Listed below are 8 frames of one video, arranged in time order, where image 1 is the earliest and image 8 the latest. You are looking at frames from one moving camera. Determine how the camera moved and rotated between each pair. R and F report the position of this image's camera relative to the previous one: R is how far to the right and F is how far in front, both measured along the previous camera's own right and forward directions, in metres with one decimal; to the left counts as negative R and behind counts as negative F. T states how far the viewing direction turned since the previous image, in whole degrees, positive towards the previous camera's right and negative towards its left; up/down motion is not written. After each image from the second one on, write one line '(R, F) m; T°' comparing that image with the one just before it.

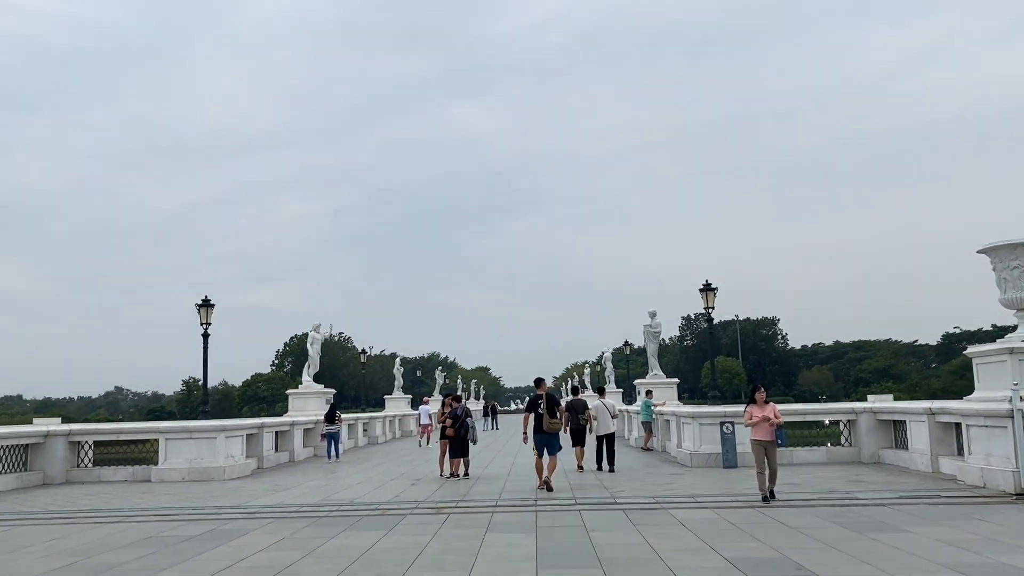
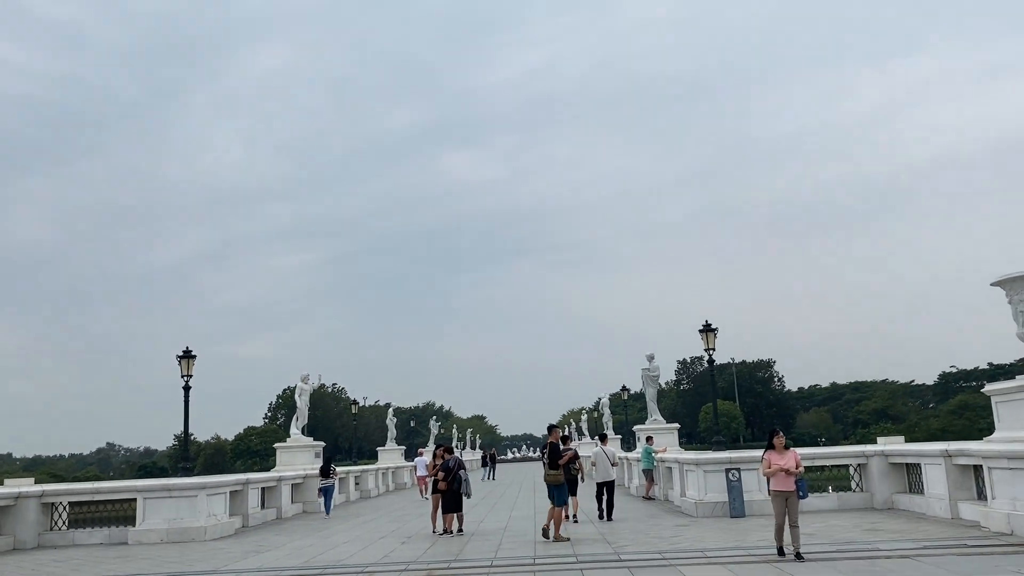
(0.0, +0.6) m; 0°
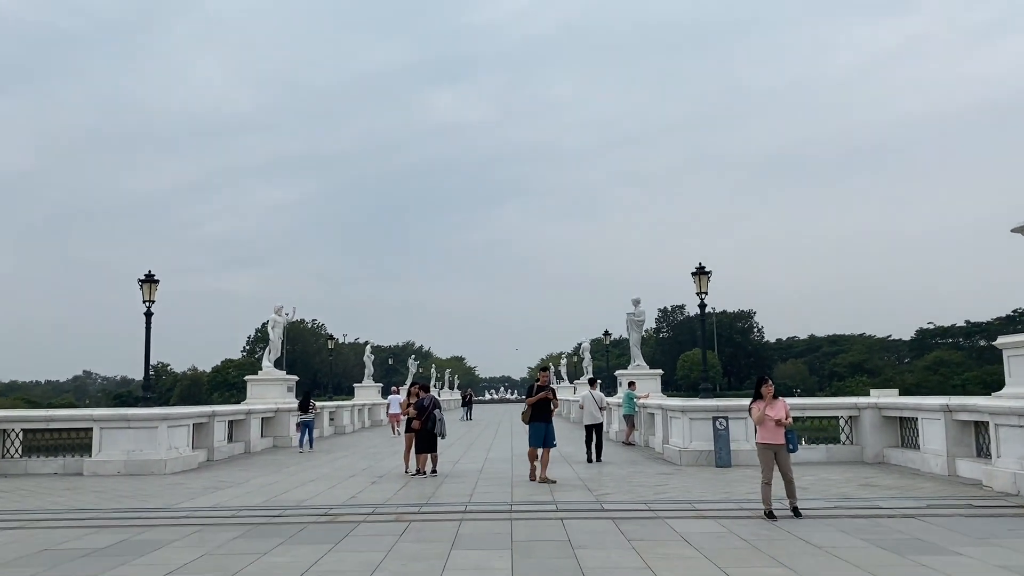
(0.0, +0.9) m; +1°
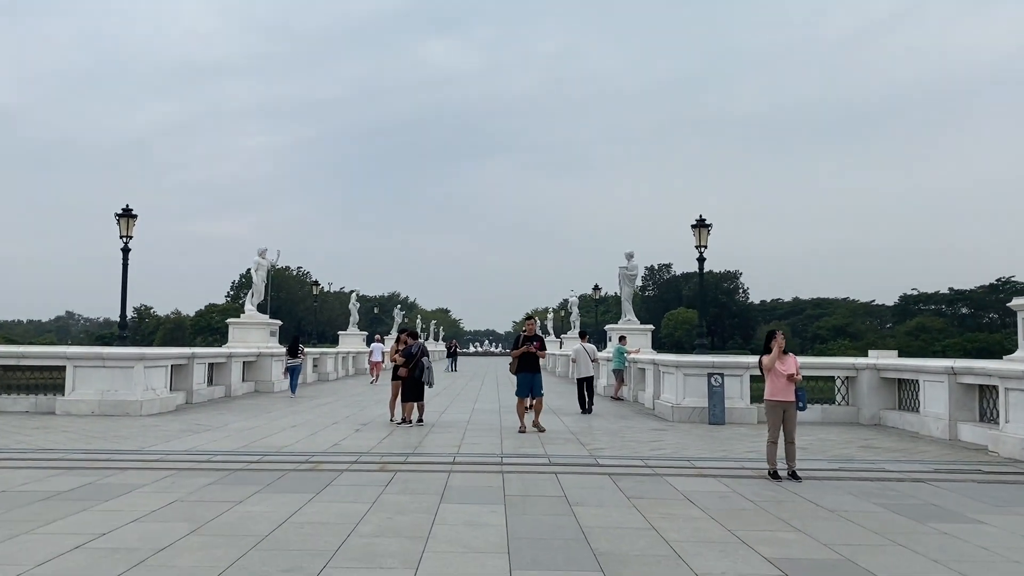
(-0.1, +0.5) m; +1°
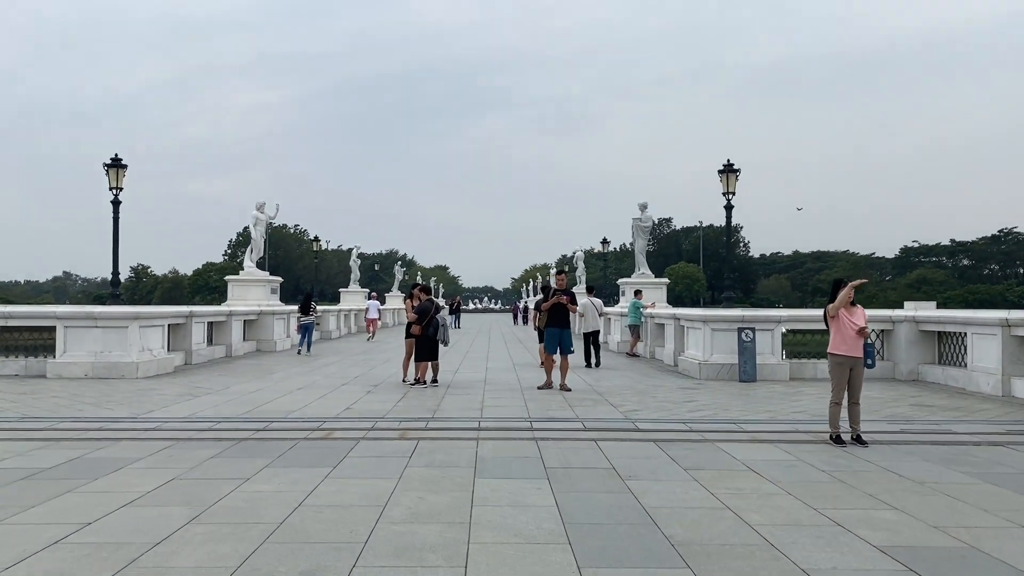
(-0.3, +0.9) m; 0°
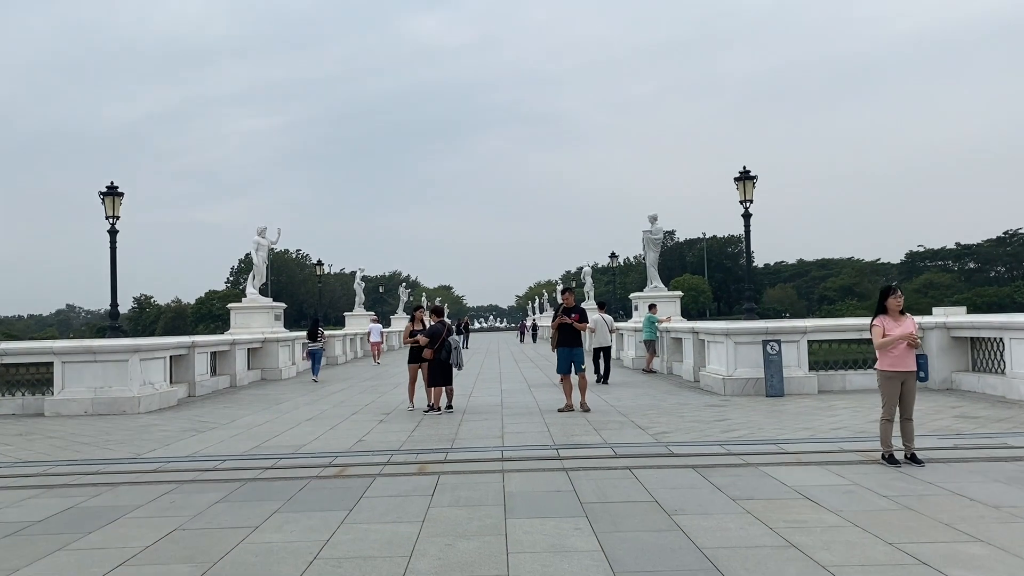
(-0.1, +0.5) m; 0°
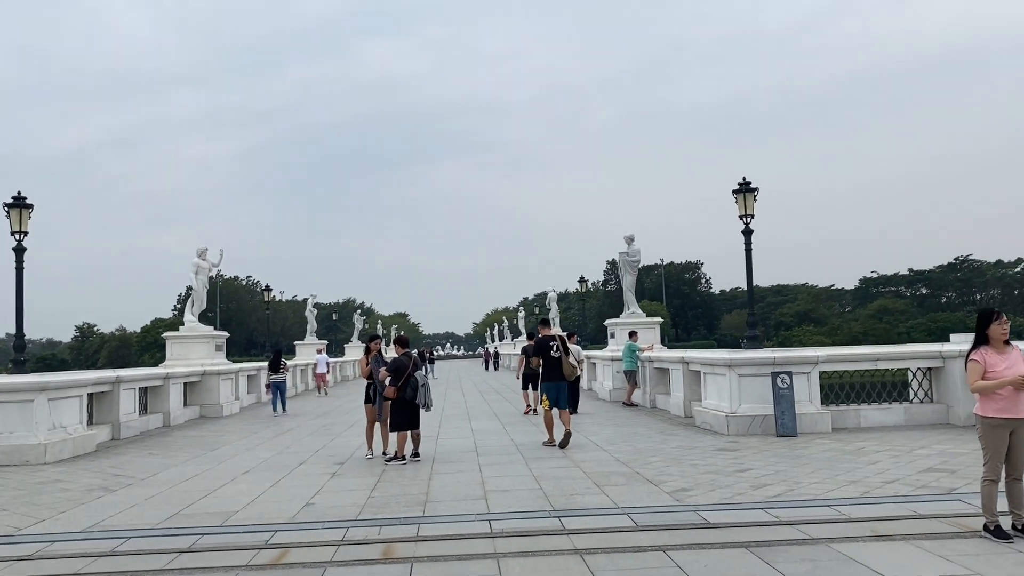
(-0.2, +1.7) m; +3°
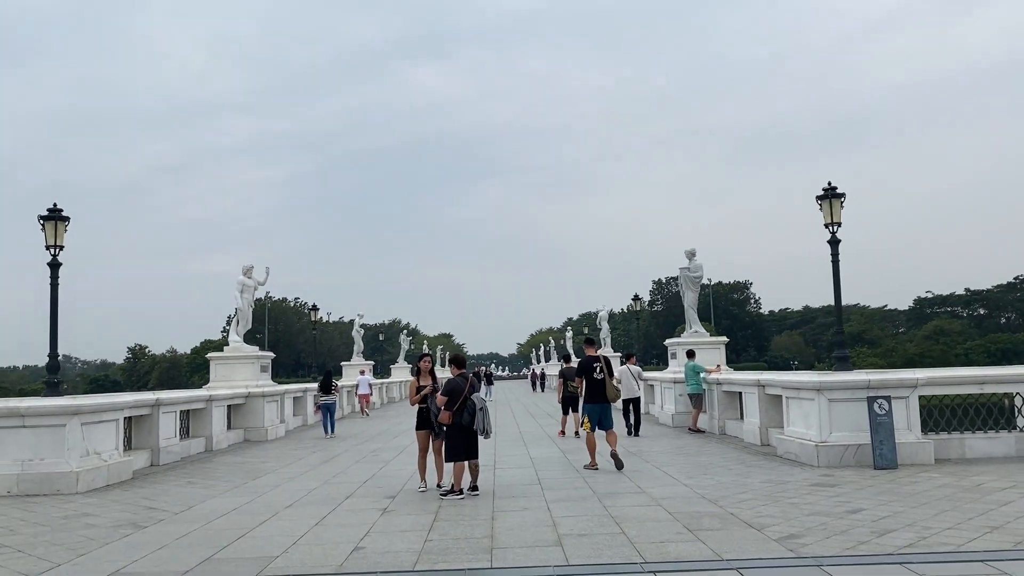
(-0.3, +0.9) m; -3°
